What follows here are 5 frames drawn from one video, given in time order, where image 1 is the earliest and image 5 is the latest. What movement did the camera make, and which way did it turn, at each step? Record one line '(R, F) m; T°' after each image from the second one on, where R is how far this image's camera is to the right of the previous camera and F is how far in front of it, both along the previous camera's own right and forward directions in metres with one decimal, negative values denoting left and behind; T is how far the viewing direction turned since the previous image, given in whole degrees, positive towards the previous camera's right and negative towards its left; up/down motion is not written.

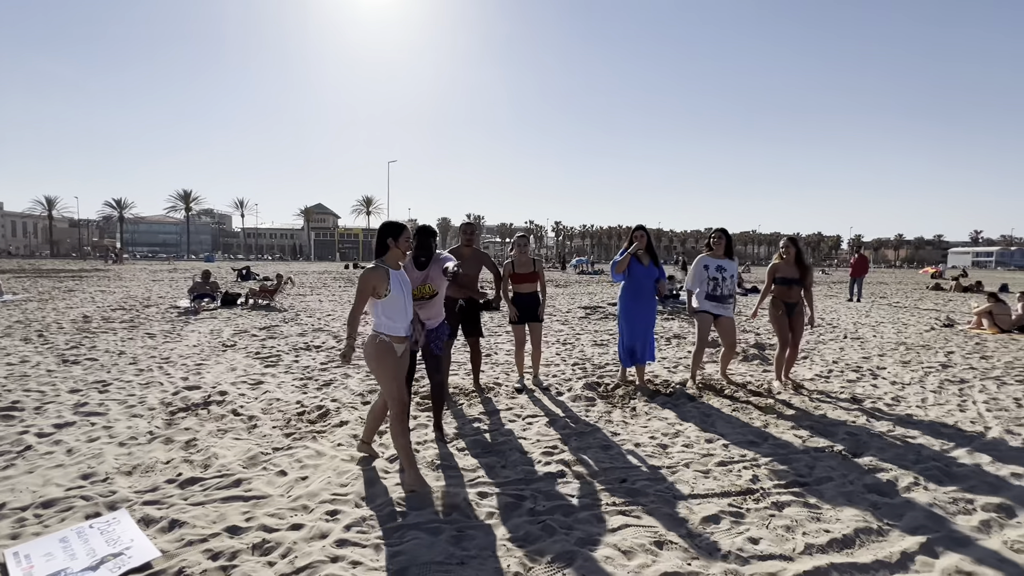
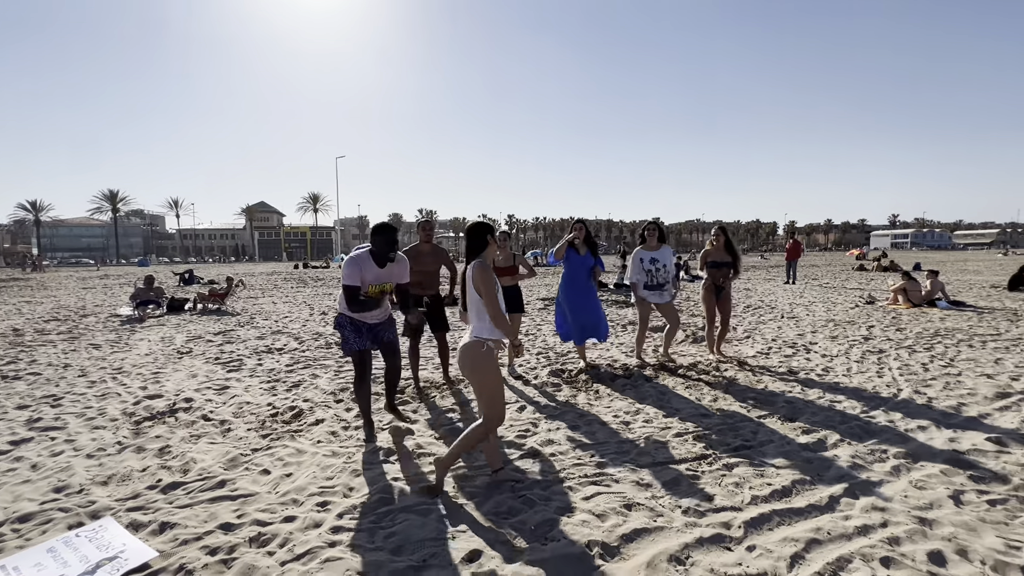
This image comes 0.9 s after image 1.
(-0.1, -0.2) m; +5°
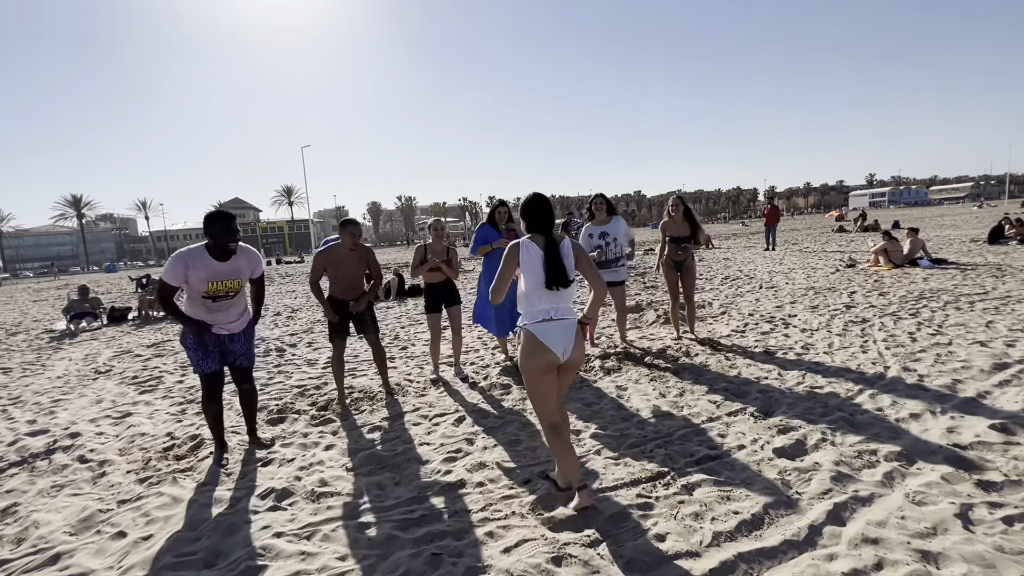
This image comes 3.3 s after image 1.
(+0.5, +0.7) m; +1°
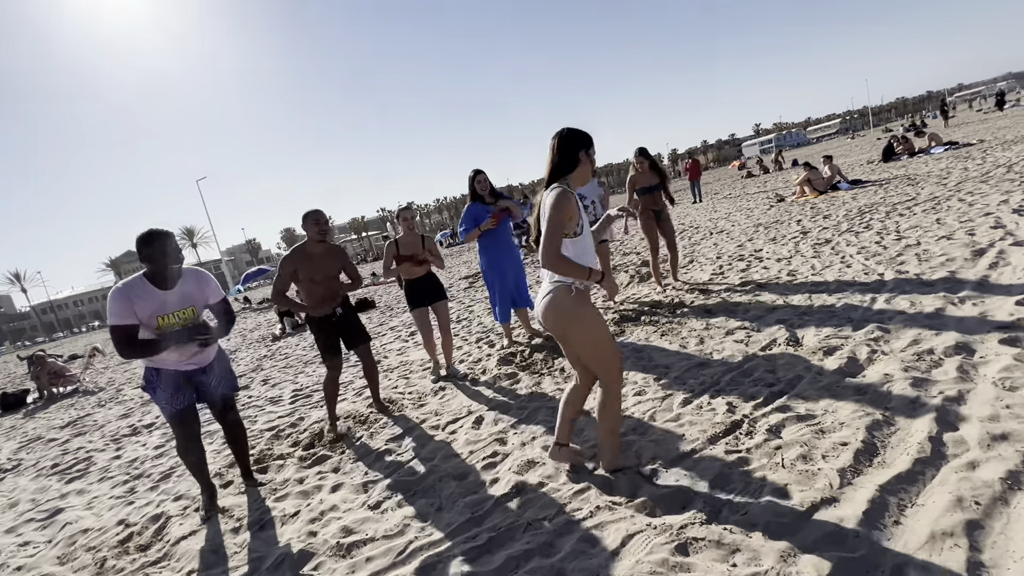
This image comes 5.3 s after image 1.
(-0.5, +0.5) m; +8°
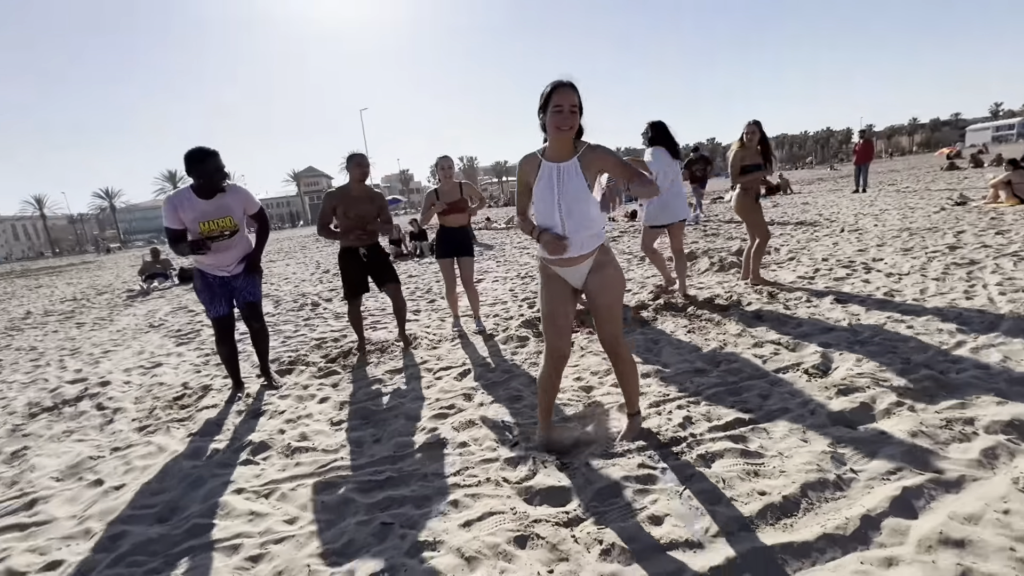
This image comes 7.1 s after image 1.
(+0.9, +0.2) m; -15°
